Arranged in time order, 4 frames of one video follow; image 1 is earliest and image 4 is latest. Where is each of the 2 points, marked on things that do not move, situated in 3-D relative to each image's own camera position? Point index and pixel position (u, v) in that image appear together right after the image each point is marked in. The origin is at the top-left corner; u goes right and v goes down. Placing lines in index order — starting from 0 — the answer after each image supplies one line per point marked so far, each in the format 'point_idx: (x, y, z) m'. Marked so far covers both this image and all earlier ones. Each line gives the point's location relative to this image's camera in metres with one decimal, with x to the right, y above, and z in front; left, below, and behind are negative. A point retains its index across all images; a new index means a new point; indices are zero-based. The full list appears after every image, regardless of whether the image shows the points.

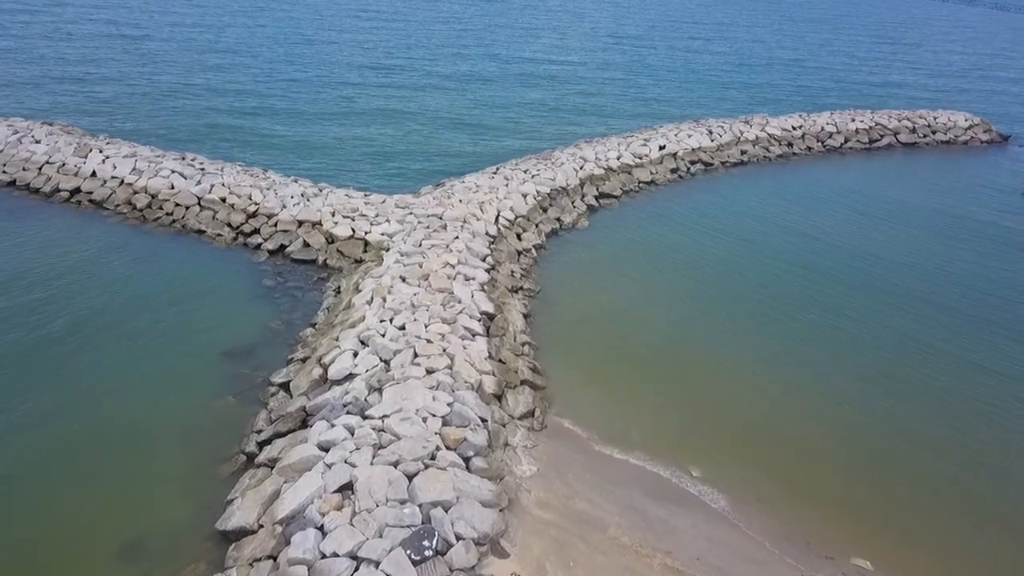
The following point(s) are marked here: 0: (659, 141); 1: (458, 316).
0: (+3.4, +3.4, +18.8) m
1: (-0.6, -0.3, +9.6) m
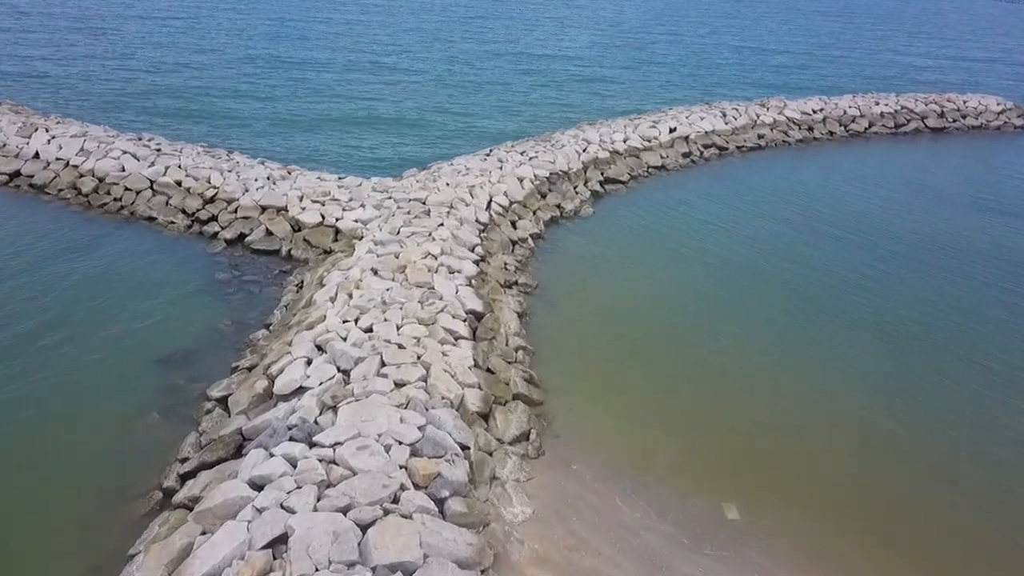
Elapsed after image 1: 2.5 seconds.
0: (+3.3, +3.5, +17.2) m
1: (-0.7, -0.3, +8.0) m
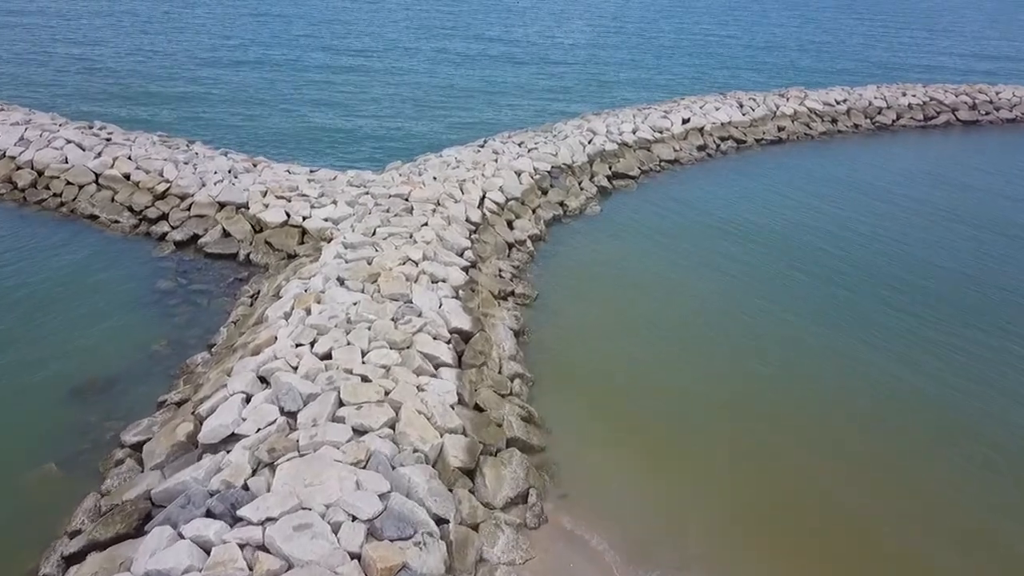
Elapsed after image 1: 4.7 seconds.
0: (+3.3, +3.4, +15.7) m
1: (-0.8, -0.4, +6.5) m
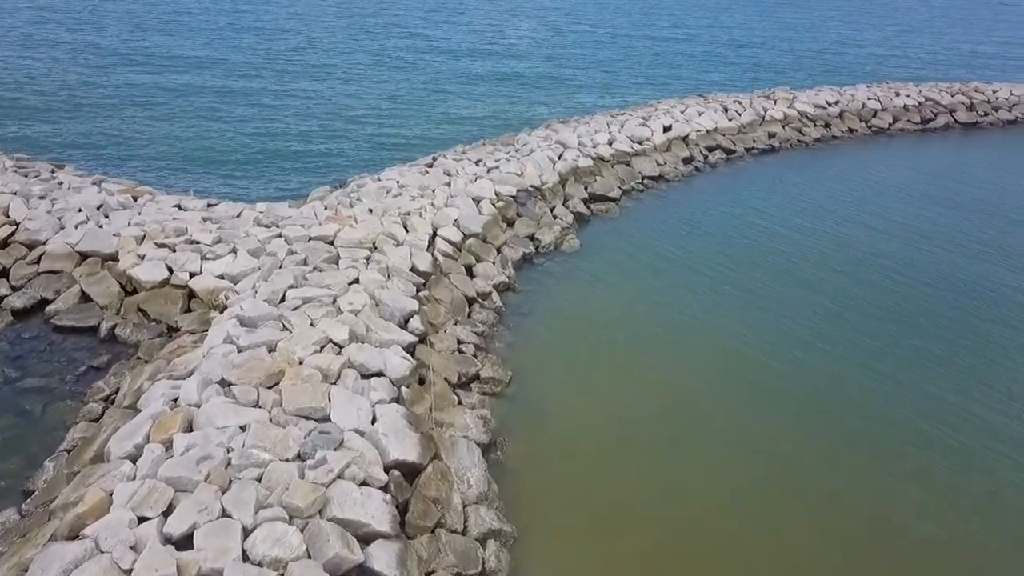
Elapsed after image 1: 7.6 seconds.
0: (+2.5, +2.8, +13.6) m
1: (-0.9, -1.1, +4.1) m
